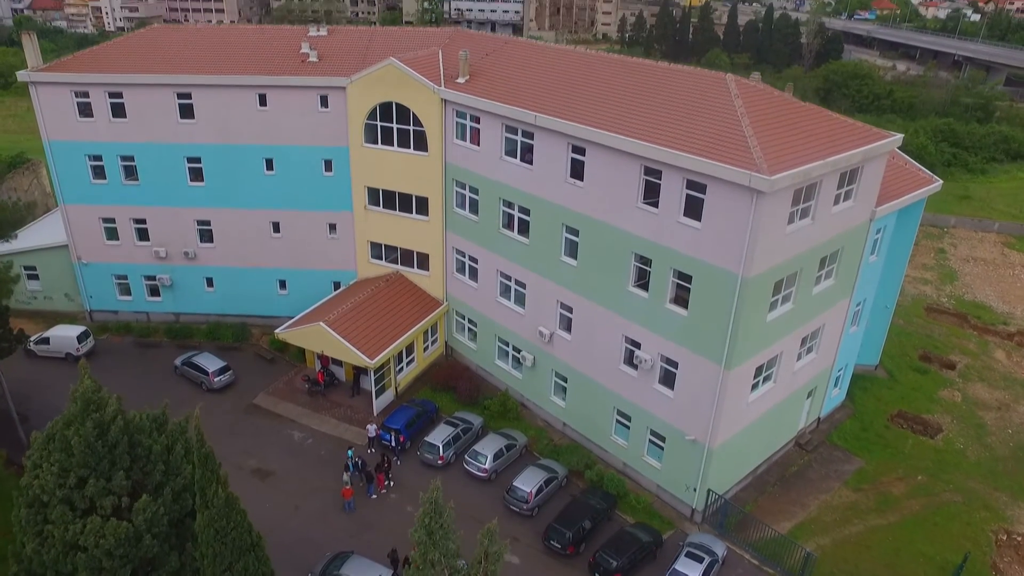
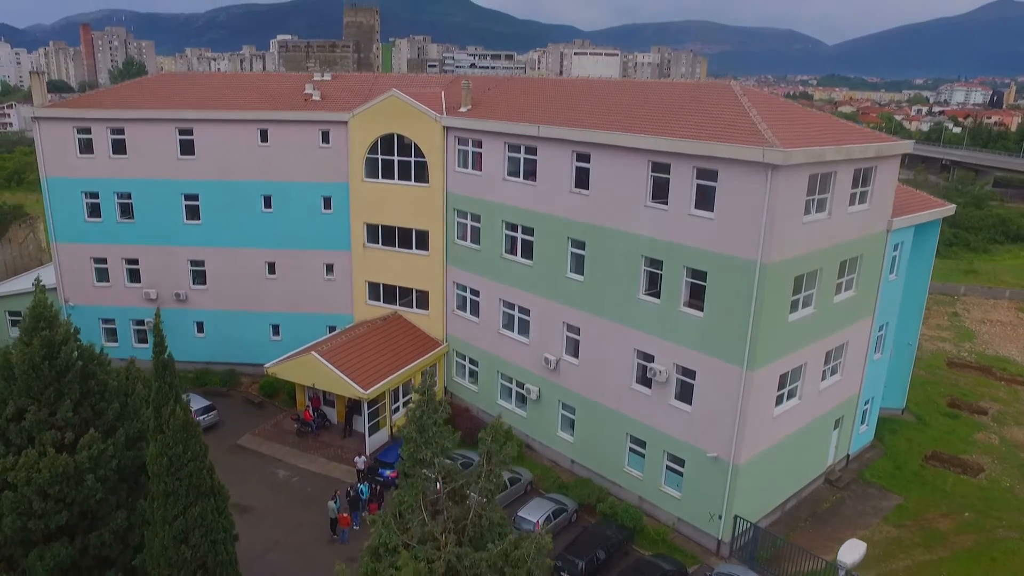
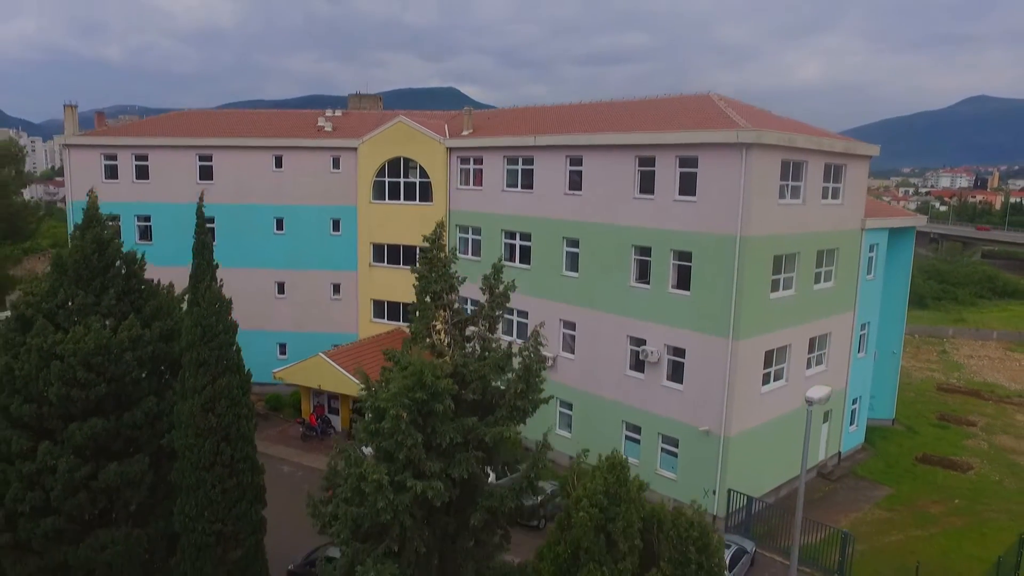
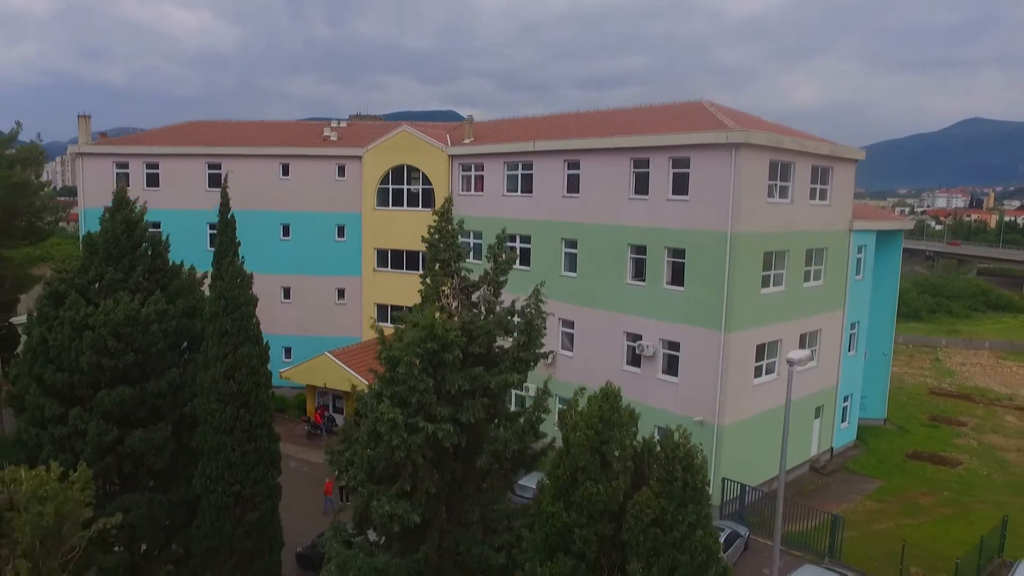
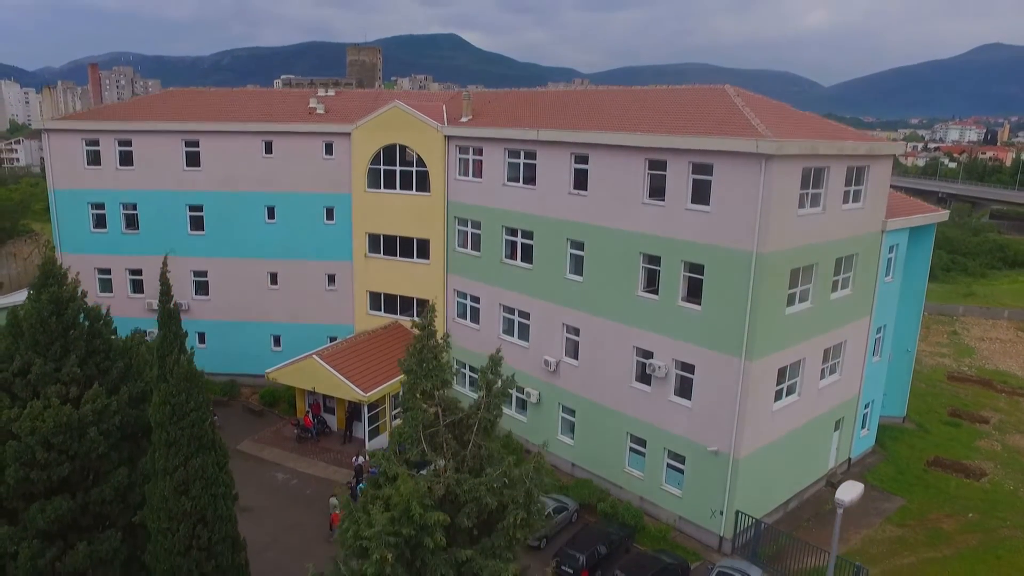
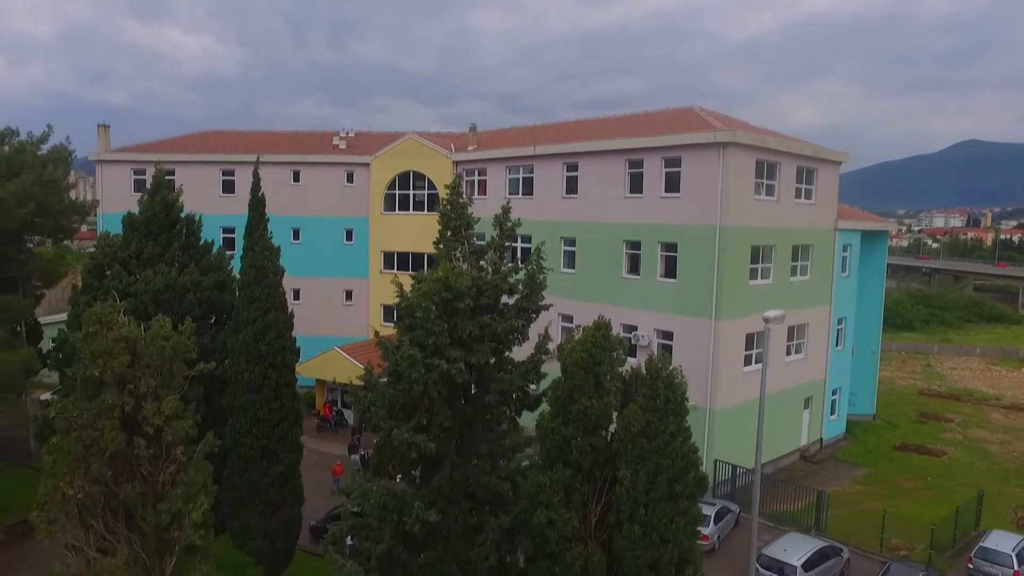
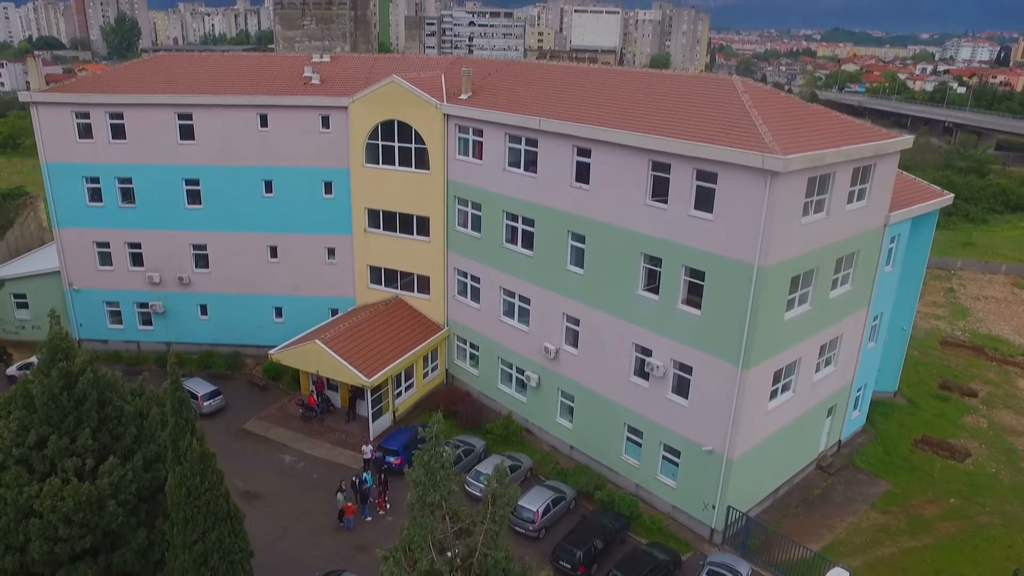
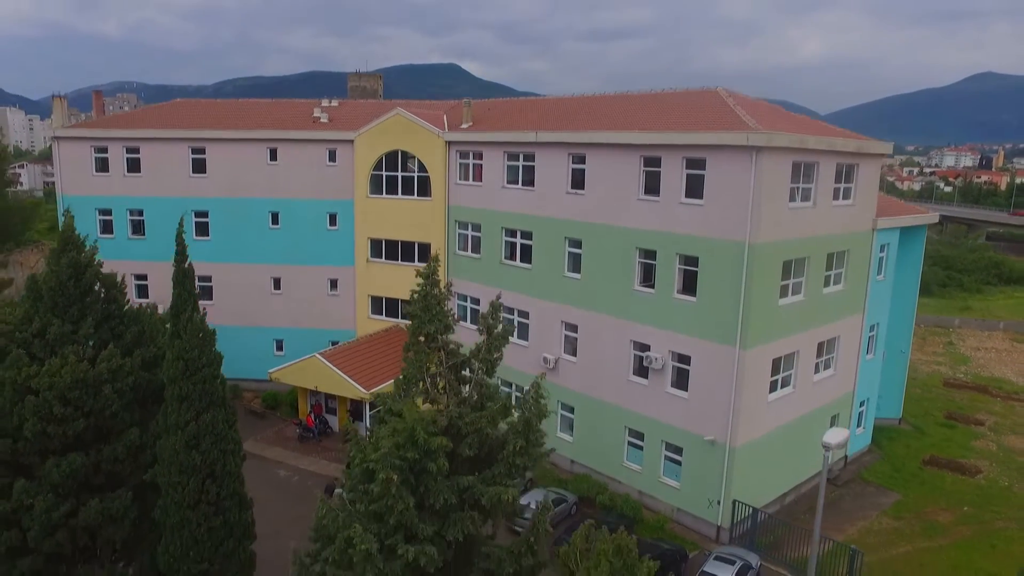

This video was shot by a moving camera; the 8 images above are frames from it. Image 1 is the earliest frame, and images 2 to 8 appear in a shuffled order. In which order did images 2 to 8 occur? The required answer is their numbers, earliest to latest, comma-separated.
7, 2, 5, 8, 3, 4, 6
